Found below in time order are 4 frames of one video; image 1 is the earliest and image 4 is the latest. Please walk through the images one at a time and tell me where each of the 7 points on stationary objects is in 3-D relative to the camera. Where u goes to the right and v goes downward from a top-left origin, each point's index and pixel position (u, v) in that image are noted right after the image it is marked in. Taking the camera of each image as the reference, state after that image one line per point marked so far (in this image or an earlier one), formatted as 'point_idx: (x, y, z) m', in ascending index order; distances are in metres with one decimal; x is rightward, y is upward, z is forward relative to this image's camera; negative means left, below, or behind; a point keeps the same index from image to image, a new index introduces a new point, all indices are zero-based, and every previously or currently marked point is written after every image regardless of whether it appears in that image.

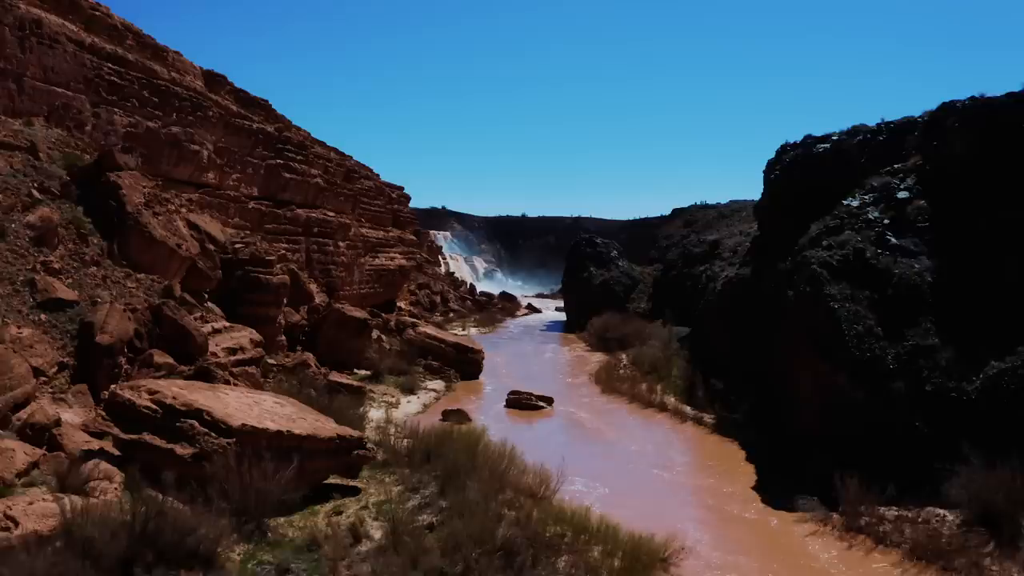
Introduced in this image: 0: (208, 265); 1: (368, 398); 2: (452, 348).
0: (-3.7, +0.3, +12.5) m
1: (-1.7, -1.3, +11.9) m
2: (-0.9, -0.9, +15.9) m
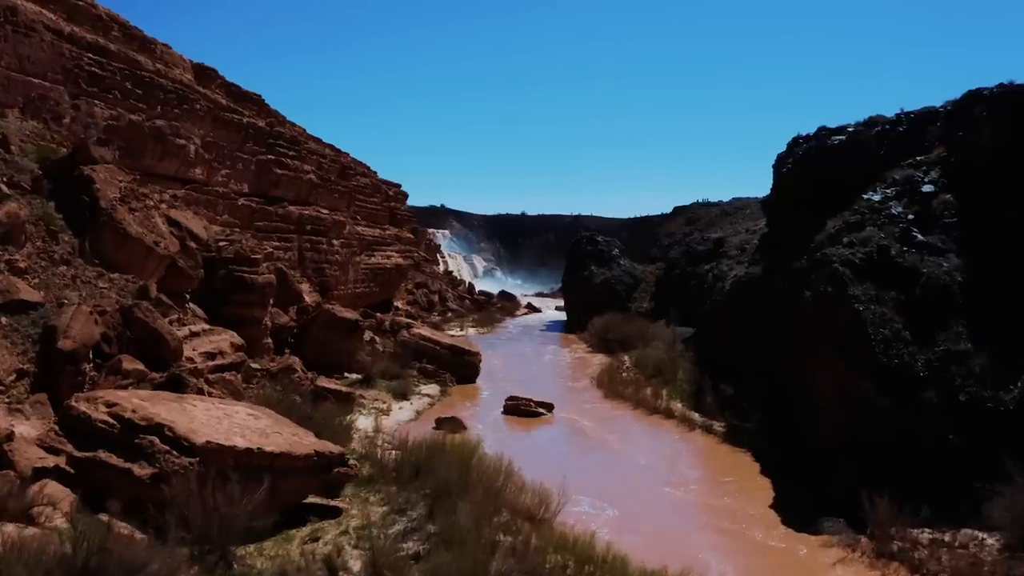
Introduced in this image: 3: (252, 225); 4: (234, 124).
0: (-3.7, +0.3, +11.8) m
1: (-1.7, -1.3, +11.2) m
2: (-1.0, -0.9, +15.3) m
3: (-4.9, +1.2, +19.4) m
4: (-5.3, +3.1, +19.3) m
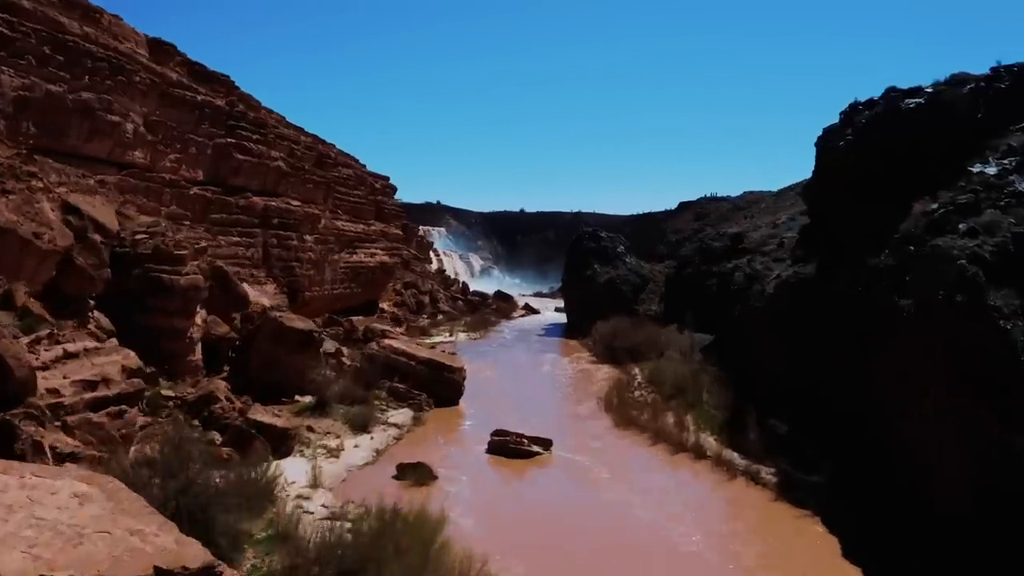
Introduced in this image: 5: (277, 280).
0: (-3.9, +0.2, +9.3) m
1: (-1.8, -1.3, +8.7) m
2: (-1.1, -1.0, +12.8) m
3: (-5.1, +1.2, +16.9) m
4: (-5.4, +3.1, +16.8) m
5: (-4.3, +0.1, +18.9) m
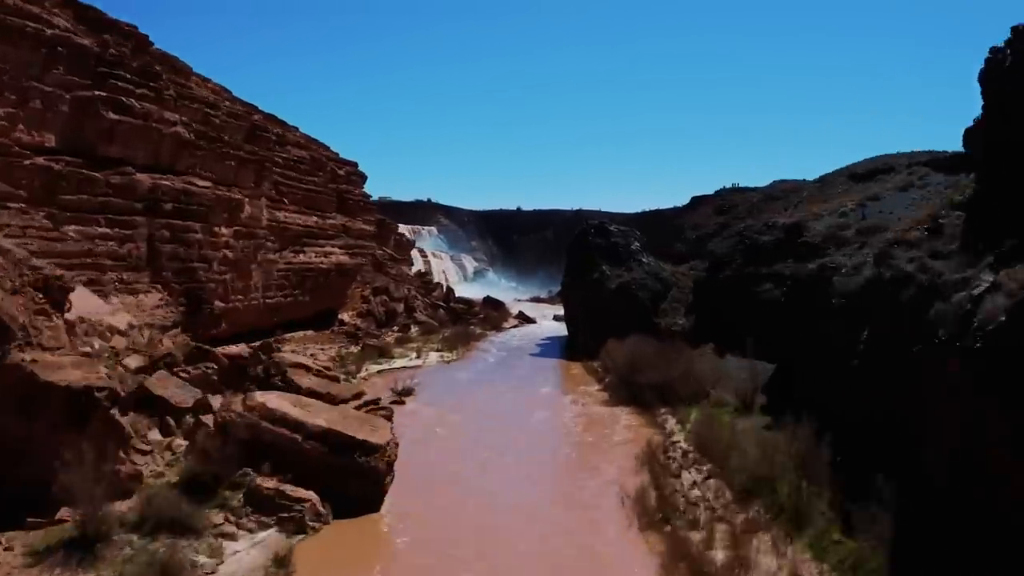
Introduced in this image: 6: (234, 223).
0: (-4.1, +0.1, +4.3) m
1: (-2.1, -1.4, +3.7) m
2: (-1.3, -1.1, +7.7) m
3: (-5.3, +1.0, +11.8) m
4: (-5.7, +2.9, +11.8) m
5: (-4.6, 0.0, +13.8) m
6: (-4.4, +1.0, +16.0) m
